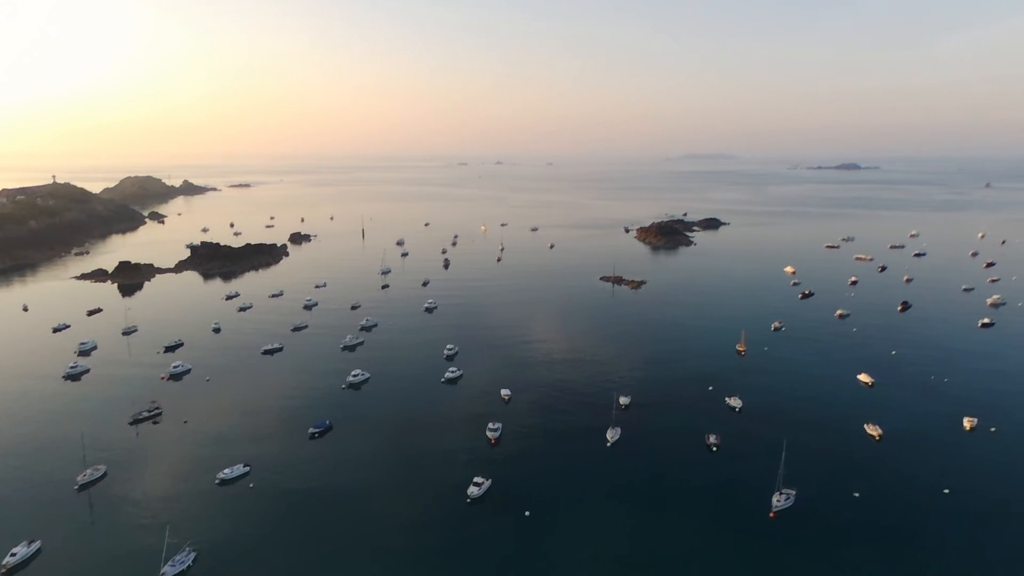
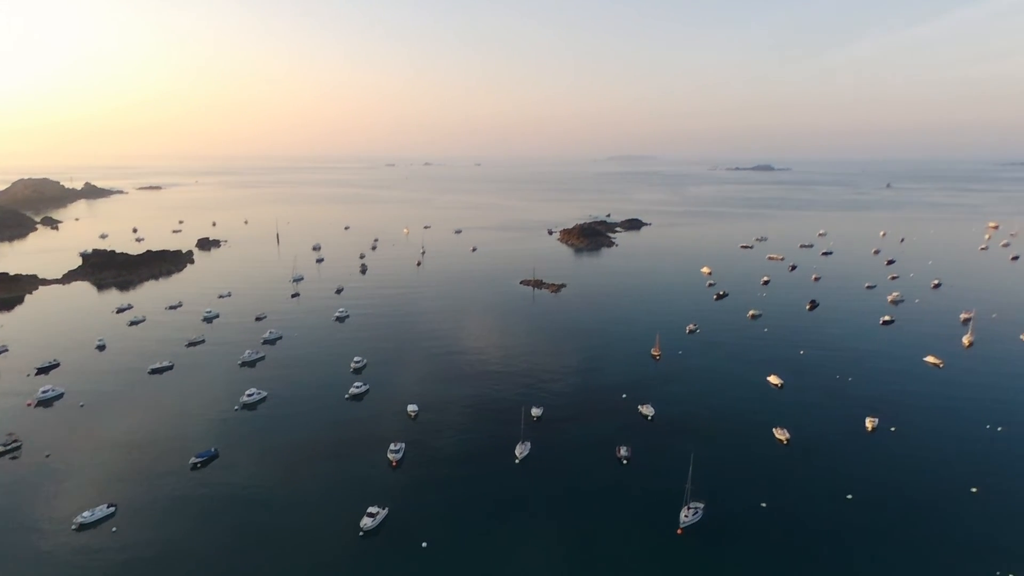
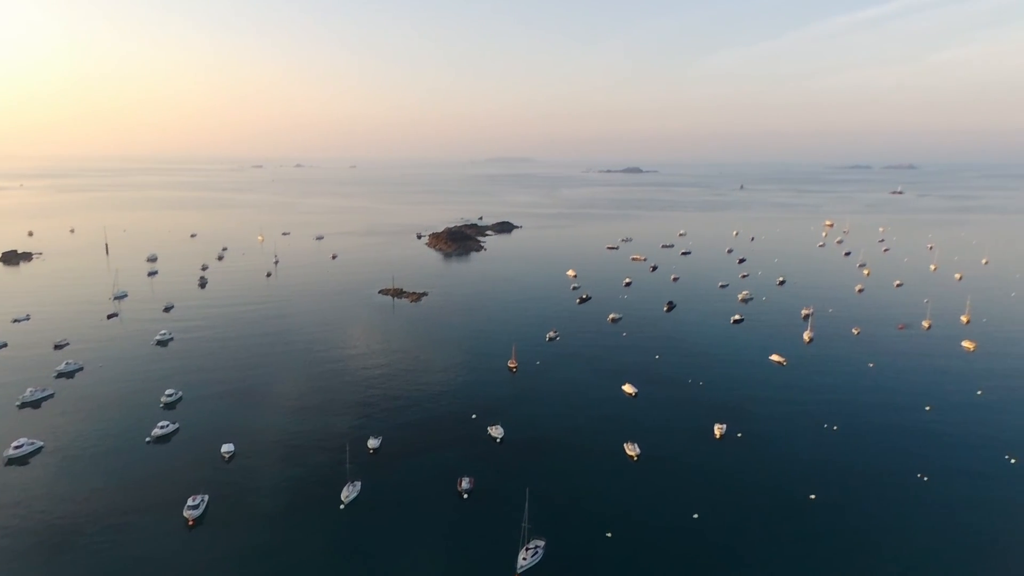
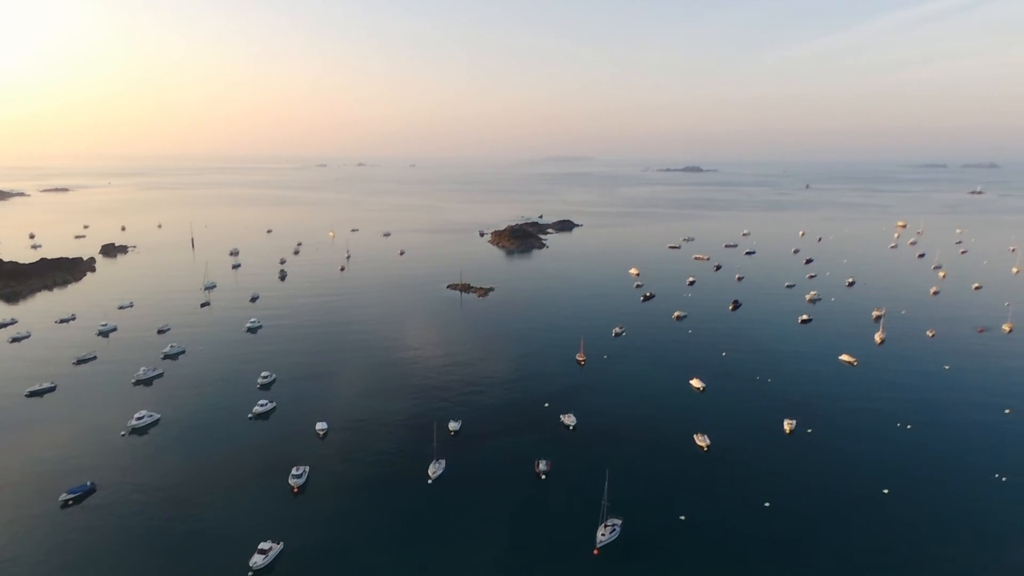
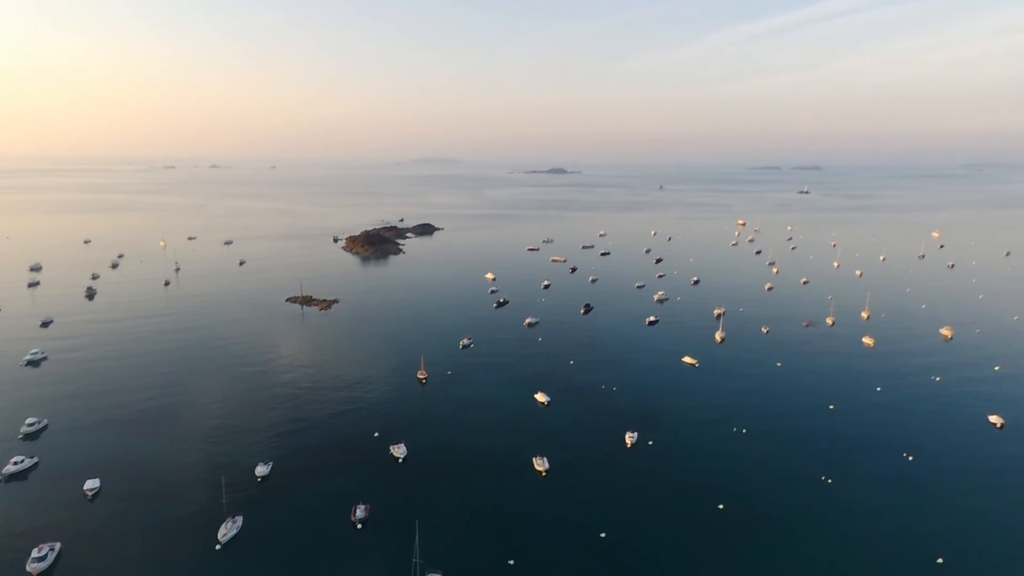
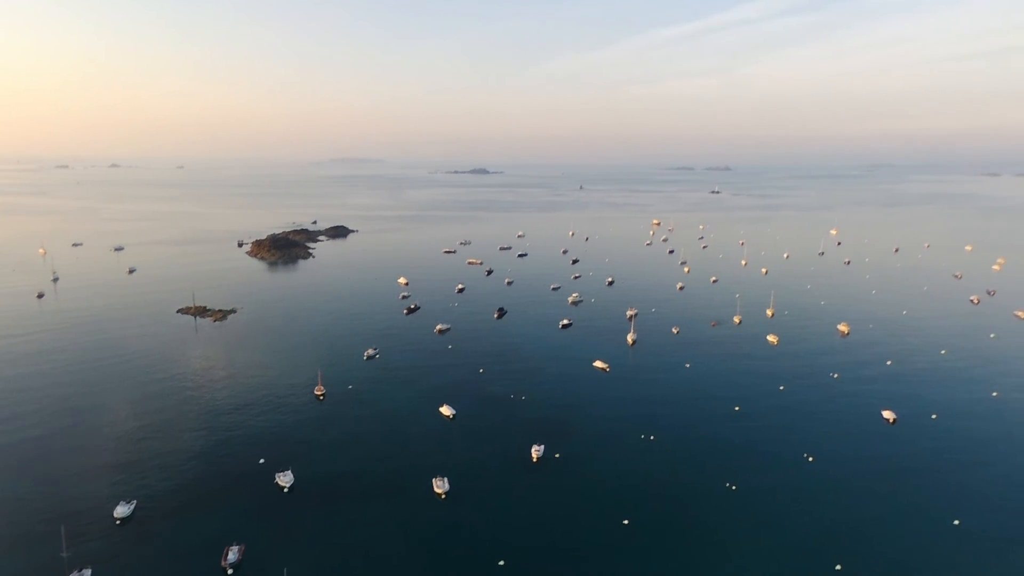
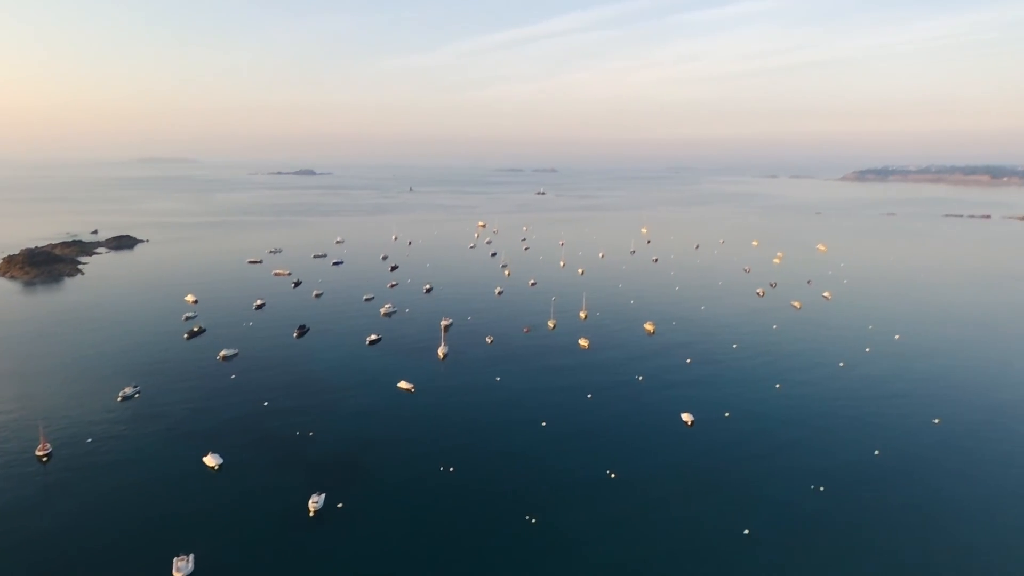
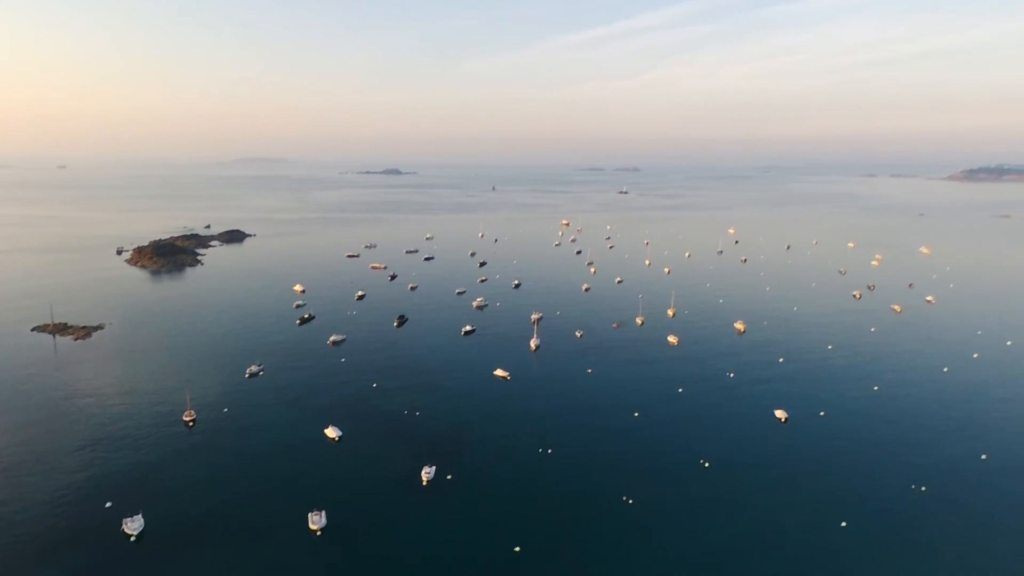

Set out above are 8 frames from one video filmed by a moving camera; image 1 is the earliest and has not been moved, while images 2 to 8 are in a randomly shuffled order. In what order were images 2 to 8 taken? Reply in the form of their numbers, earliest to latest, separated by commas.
2, 4, 3, 5, 6, 8, 7
